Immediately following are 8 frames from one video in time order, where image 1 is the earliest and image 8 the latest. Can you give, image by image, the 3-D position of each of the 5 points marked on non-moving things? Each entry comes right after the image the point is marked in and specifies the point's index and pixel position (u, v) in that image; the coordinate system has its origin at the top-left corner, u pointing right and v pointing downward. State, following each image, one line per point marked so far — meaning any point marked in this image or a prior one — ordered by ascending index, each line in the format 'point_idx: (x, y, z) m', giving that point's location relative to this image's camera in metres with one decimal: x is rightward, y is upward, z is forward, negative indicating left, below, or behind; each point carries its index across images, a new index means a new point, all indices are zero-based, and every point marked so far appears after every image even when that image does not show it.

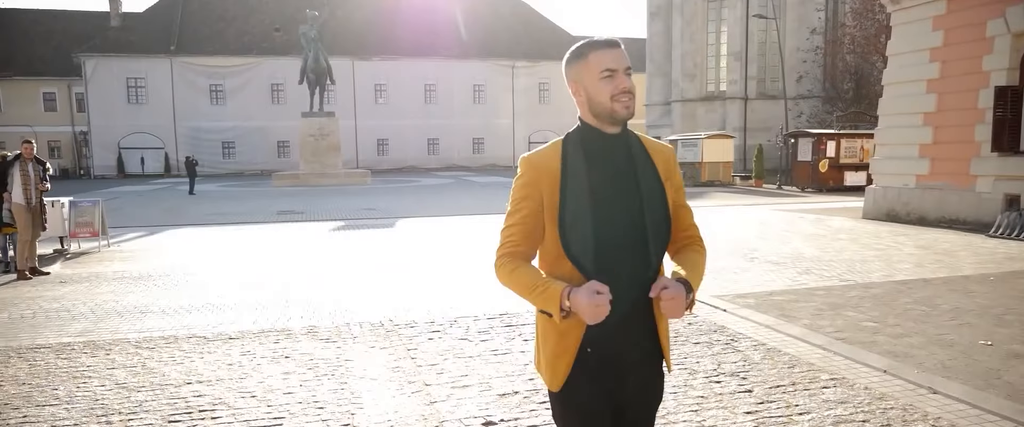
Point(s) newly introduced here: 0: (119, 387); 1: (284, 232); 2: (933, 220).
0: (-2.9, -1.2, +5.1) m
1: (-5.1, -0.4, +15.8) m
2: (+8.5, -0.1, +14.2) m
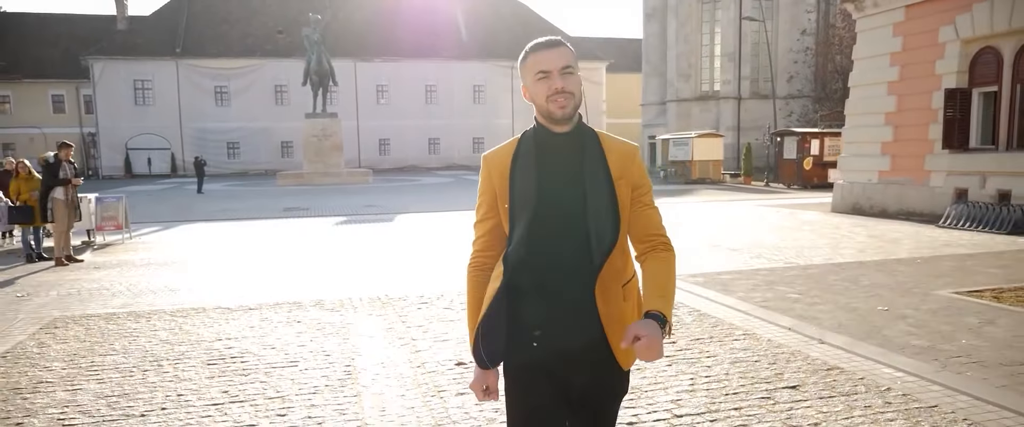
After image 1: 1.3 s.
0: (-3.1, -1.1, +6.2) m
1: (-5.3, -0.3, +16.9) m
2: (+8.3, 0.0, +15.2) m
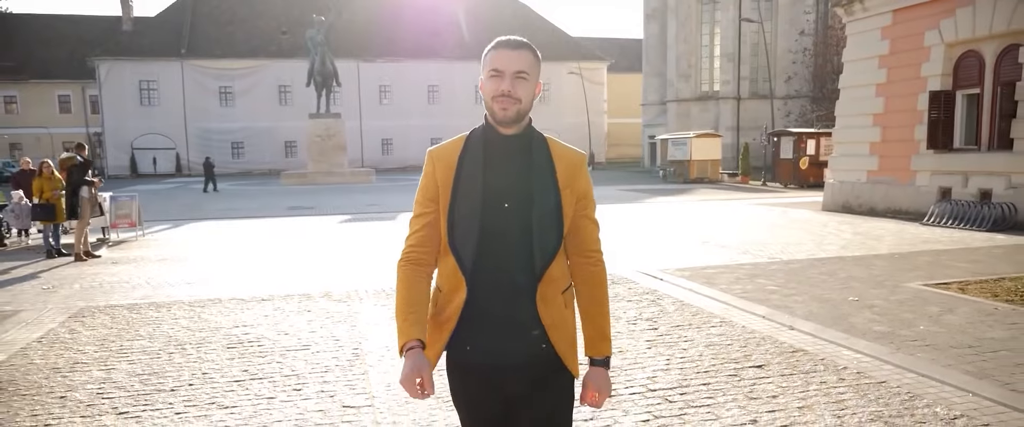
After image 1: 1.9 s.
0: (-3.1, -1.1, +6.7) m
1: (-5.3, -0.3, +17.4) m
2: (+8.2, +0.1, +15.7) m
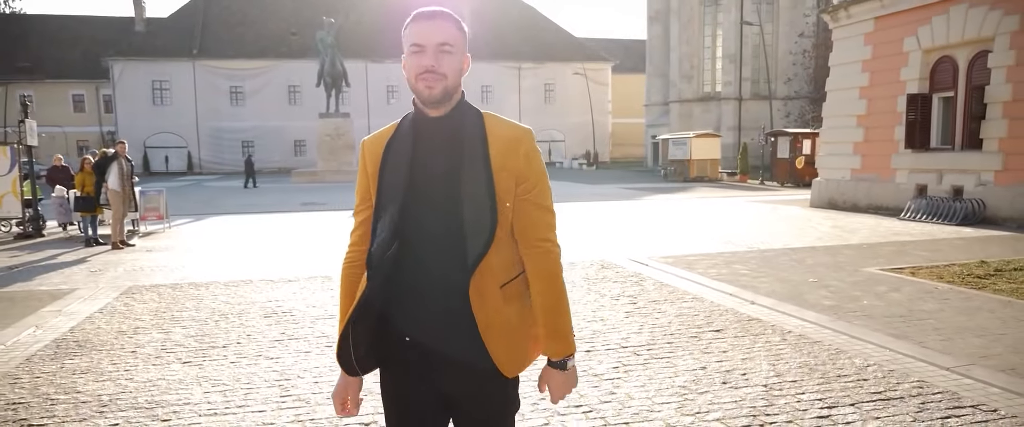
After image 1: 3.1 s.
0: (-3.2, -1.0, +7.7) m
1: (-5.2, -0.1, +18.4) m
2: (+8.3, +0.2, +16.6) m
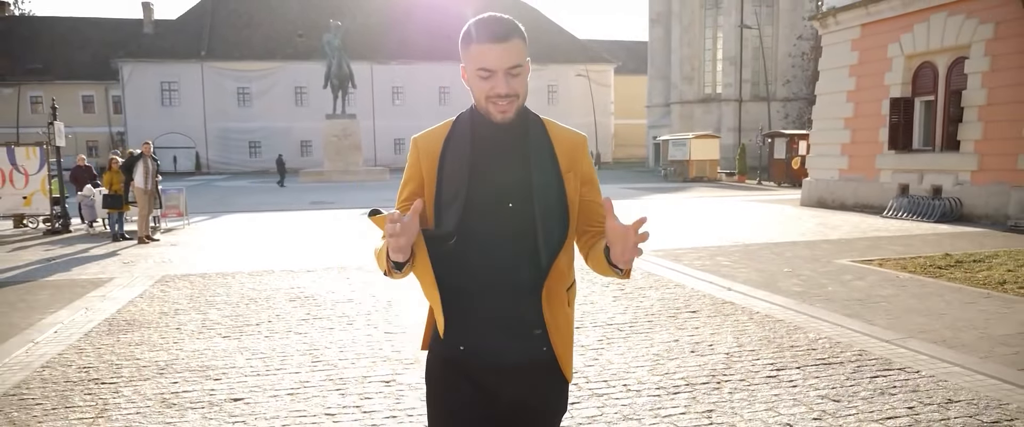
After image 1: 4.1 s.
0: (-3.2, -0.9, +8.5) m
1: (-5.1, -0.1, +19.2) m
2: (+8.3, +0.2, +17.3) m
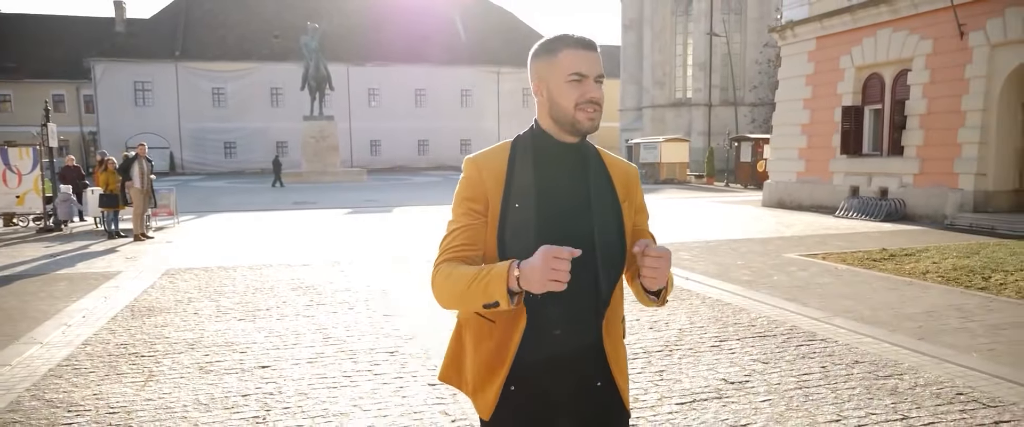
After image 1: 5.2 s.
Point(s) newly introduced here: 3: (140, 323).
0: (-3.4, -0.9, +9.3) m
1: (-5.8, -0.1, +19.9) m
2: (+7.8, +0.2, +18.5) m
3: (-3.7, -1.1, +7.0) m
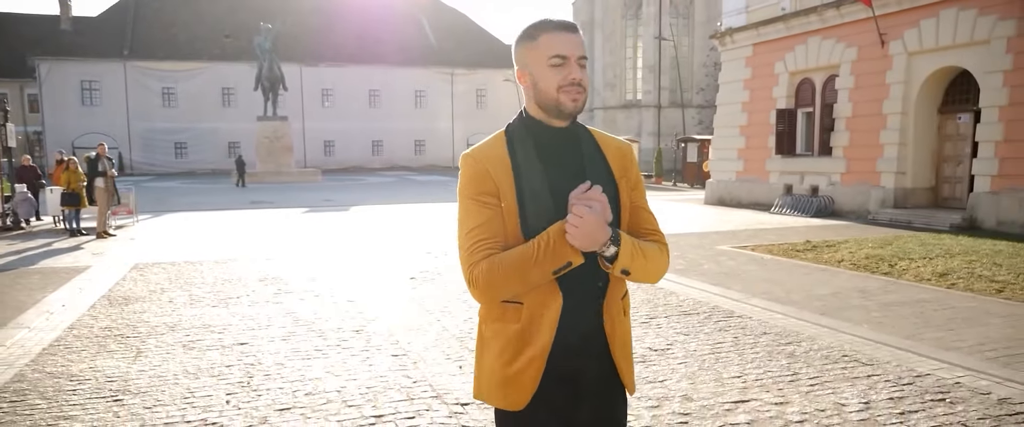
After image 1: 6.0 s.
0: (-4.0, -0.8, +9.8) m
1: (-7.1, 0.0, +20.3) m
2: (+6.6, +0.3, +19.7) m
3: (-4.2, -1.0, +7.5) m
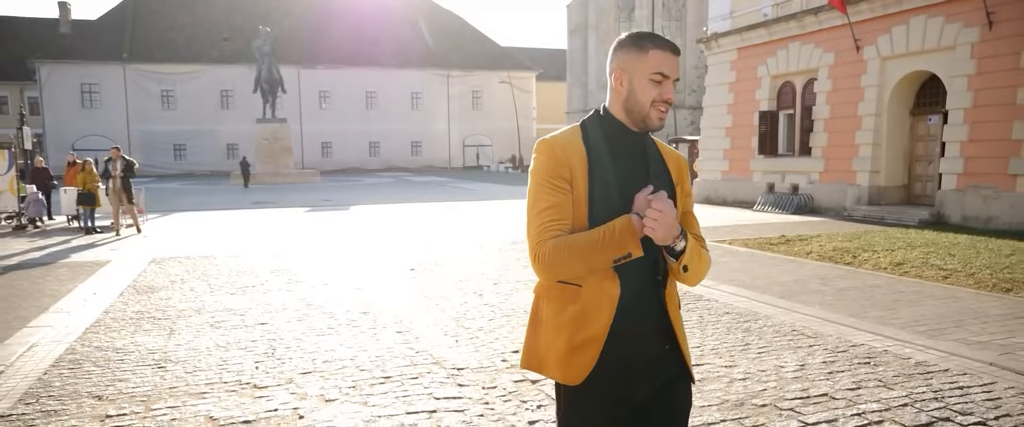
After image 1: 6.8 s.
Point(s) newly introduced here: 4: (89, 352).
0: (-4.1, -0.8, +10.5) m
1: (-7.2, 0.0, +21.0) m
2: (+6.4, +0.4, +20.5) m
3: (-4.3, -1.0, +8.3) m
4: (-3.6, -1.2, +5.9) m
